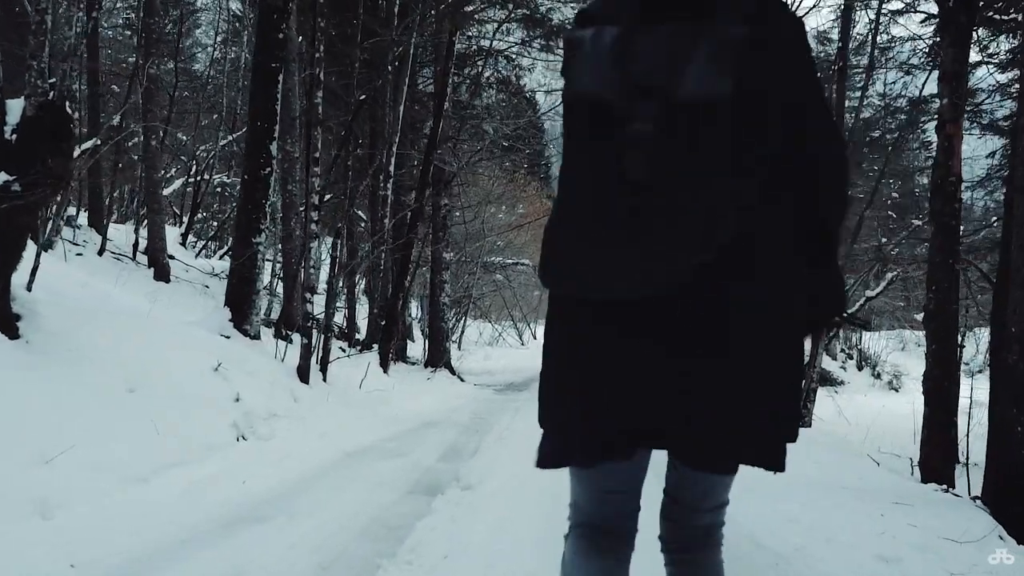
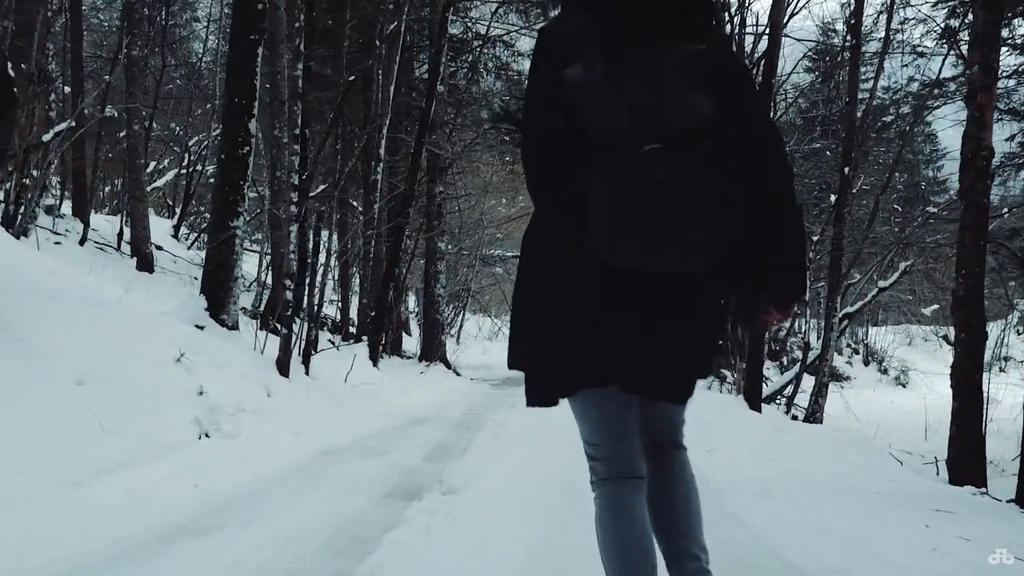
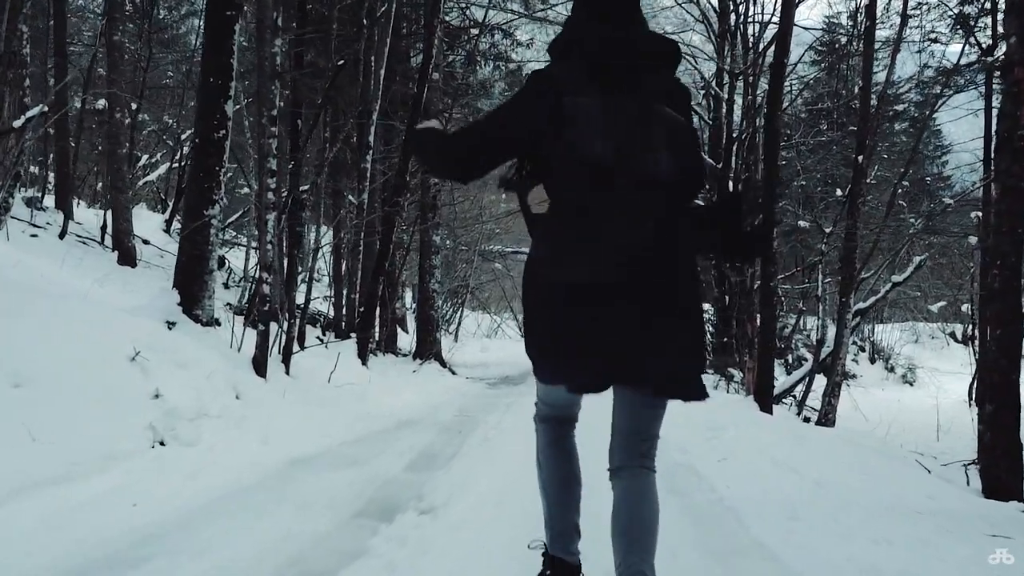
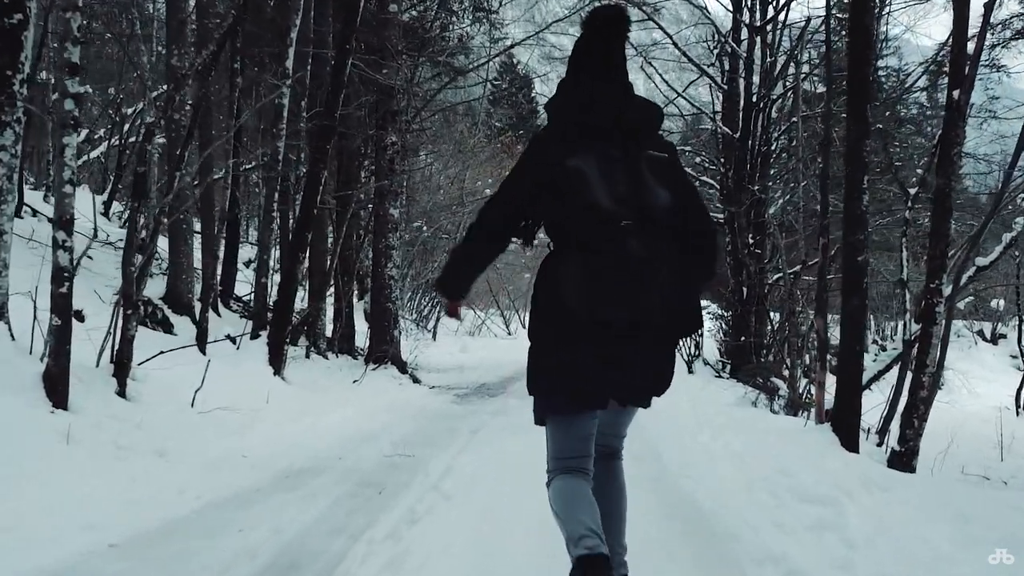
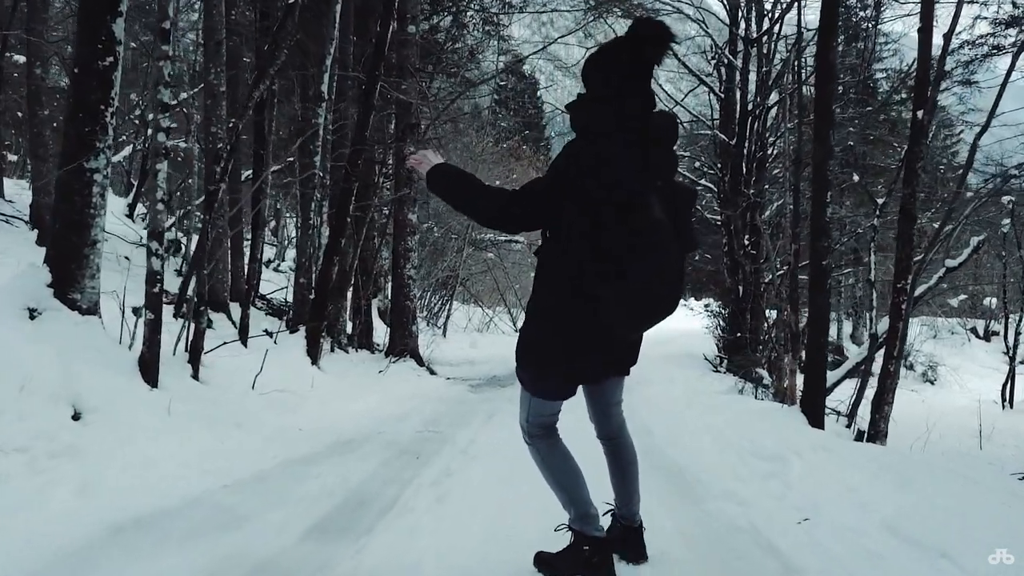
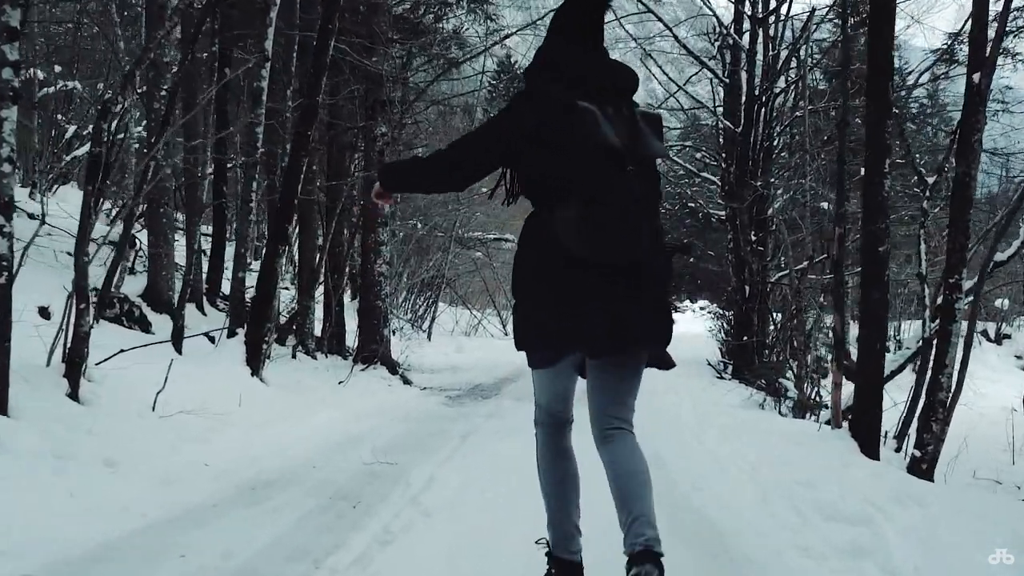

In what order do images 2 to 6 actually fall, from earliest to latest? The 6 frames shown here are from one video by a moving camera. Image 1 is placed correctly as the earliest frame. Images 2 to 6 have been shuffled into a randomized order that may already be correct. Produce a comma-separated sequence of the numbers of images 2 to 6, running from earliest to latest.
2, 3, 5, 4, 6
